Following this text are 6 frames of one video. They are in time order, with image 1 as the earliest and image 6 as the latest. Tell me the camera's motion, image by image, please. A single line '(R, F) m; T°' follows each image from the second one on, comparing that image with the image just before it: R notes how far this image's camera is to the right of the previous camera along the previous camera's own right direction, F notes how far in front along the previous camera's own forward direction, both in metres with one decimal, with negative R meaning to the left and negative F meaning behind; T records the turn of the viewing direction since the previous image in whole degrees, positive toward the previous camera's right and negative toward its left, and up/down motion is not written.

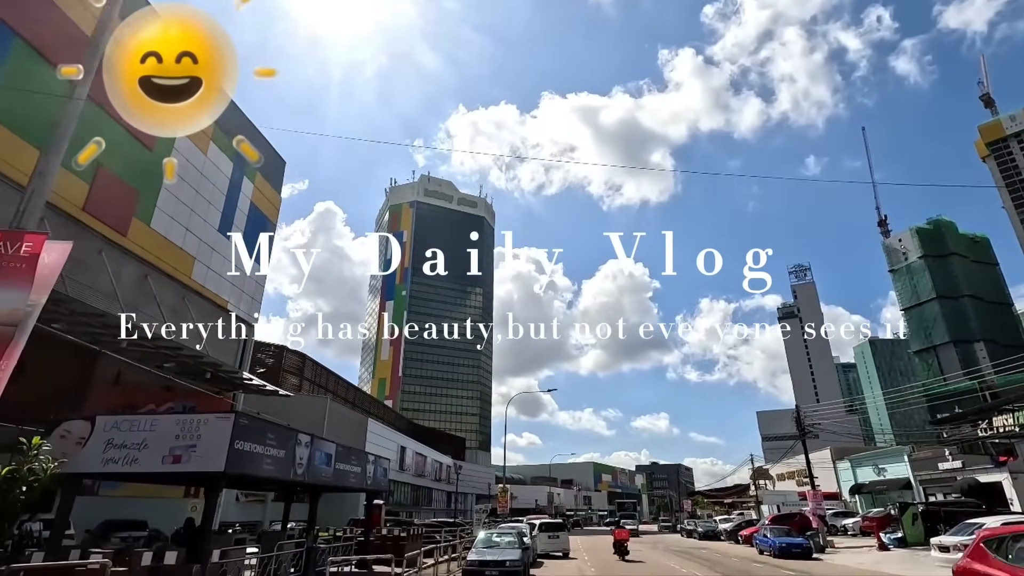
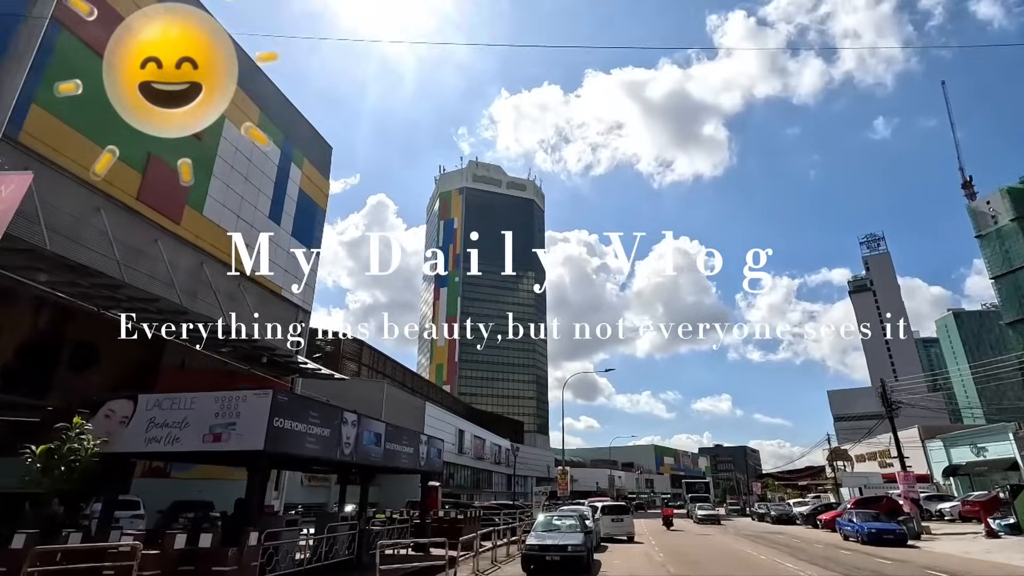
(0.0, +1.0) m; -6°
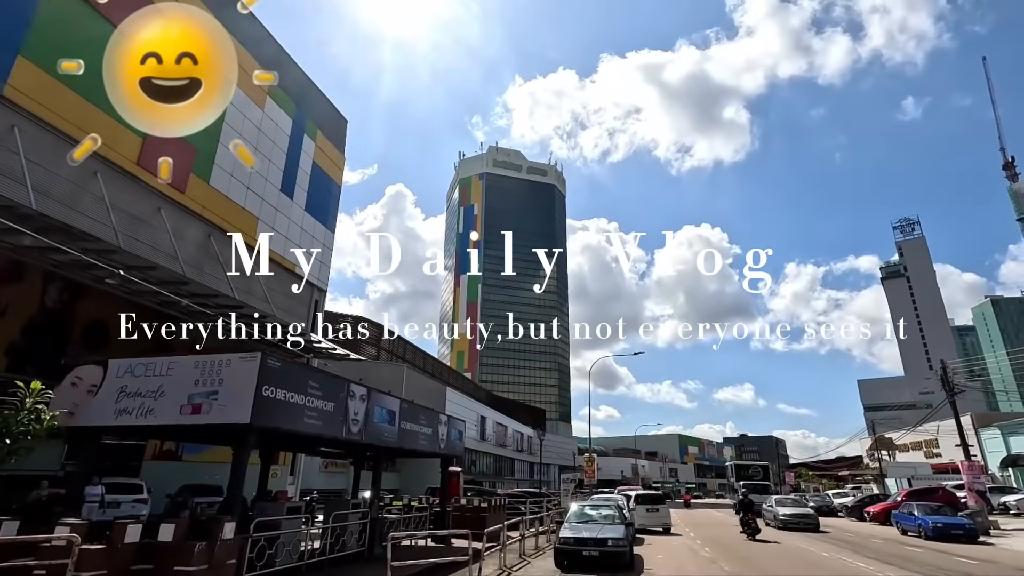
(-0.2, +1.5) m; -2°
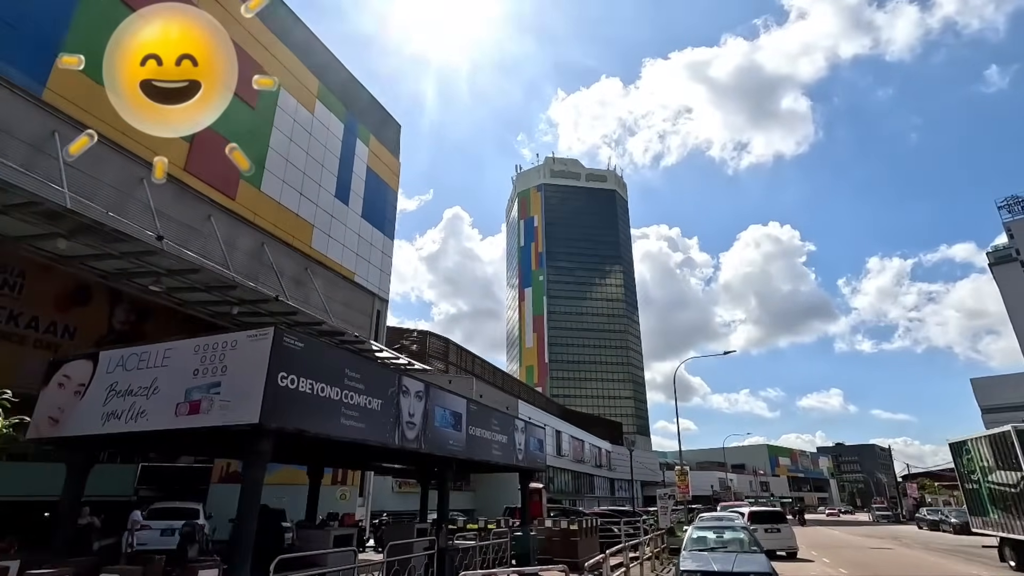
(-0.4, +2.1) m; -7°
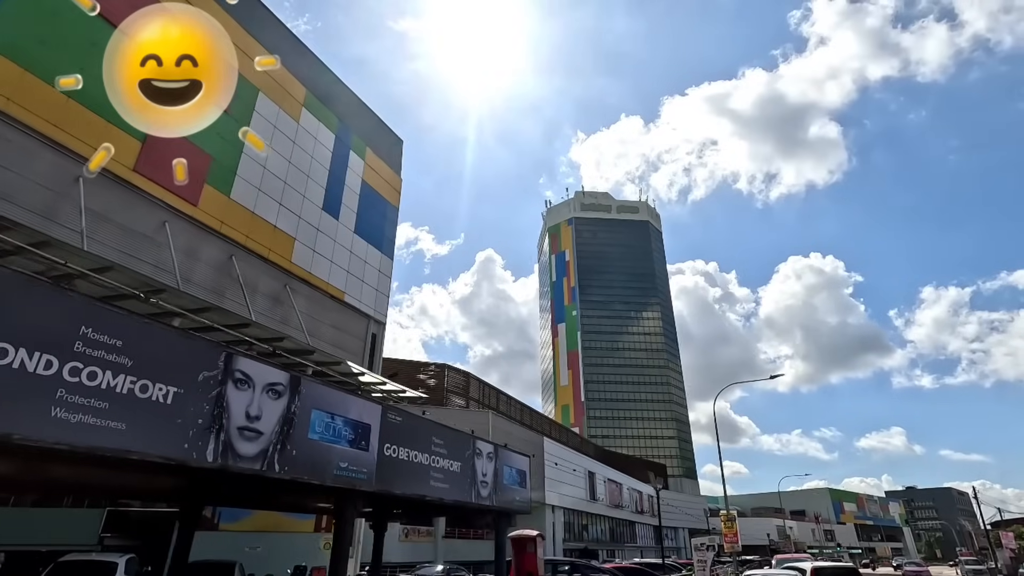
(+1.2, +2.7) m; -4°
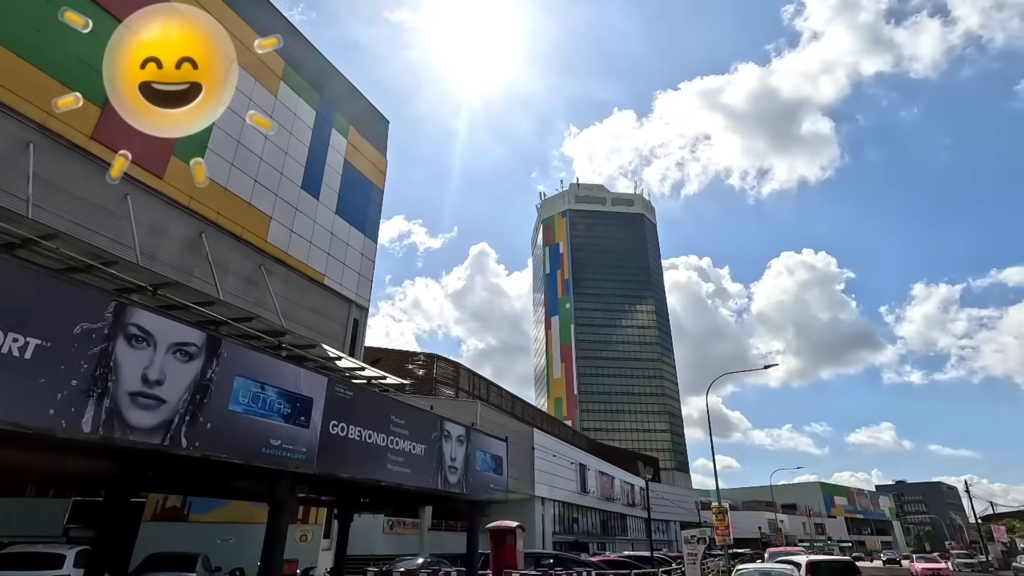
(+0.3, +0.8) m; +1°
